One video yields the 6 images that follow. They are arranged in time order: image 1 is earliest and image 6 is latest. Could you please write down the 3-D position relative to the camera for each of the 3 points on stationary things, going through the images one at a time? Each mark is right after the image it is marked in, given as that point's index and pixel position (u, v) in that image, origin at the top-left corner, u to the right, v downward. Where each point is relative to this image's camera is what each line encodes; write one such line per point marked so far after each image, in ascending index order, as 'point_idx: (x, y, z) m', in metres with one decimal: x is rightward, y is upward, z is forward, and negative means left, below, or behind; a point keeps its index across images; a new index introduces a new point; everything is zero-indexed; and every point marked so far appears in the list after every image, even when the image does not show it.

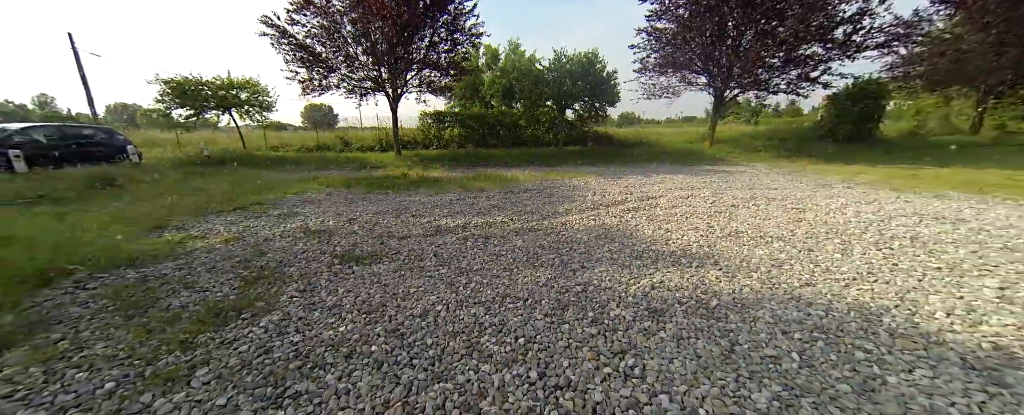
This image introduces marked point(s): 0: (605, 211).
0: (+1.5, 0.0, +4.9) m
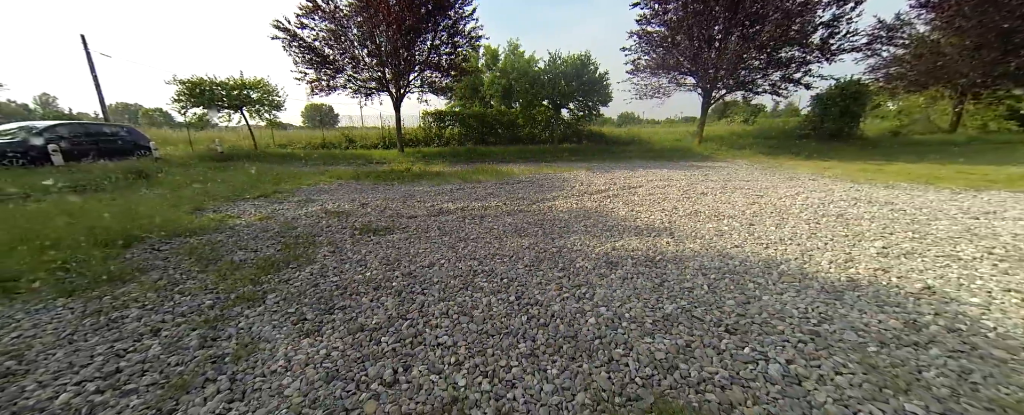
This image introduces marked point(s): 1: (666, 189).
0: (+1.4, +0.2, +5.5) m
1: (+3.1, +0.4, +6.2) m
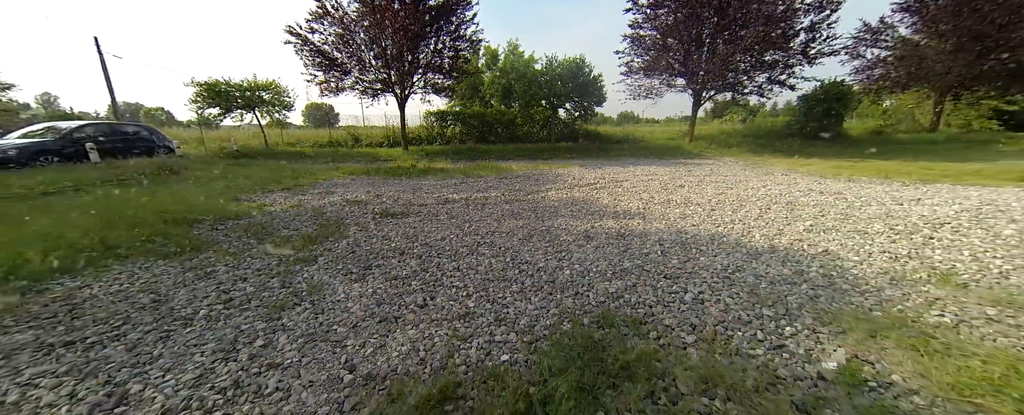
0: (+1.3, +0.4, +6.2) m
1: (+3.1, +0.6, +6.9) m
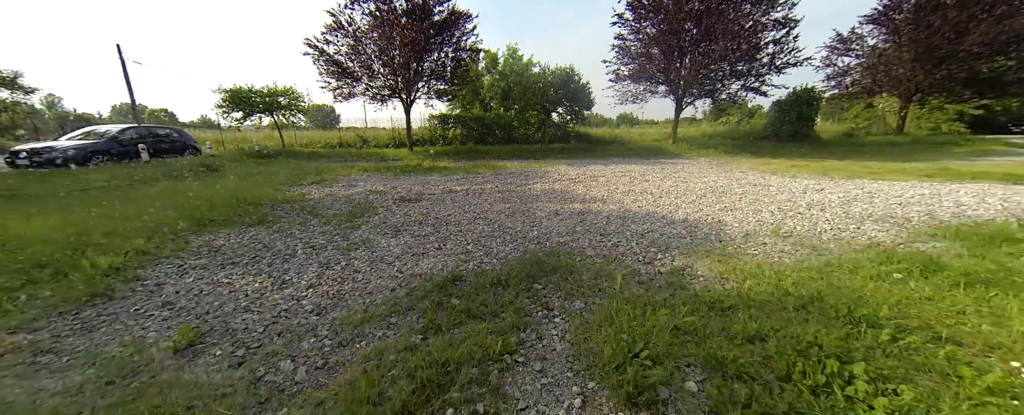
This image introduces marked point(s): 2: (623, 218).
0: (+1.1, +0.6, +7.5) m
1: (+2.9, +0.8, +8.2) m
2: (+1.6, -0.2, +4.5) m
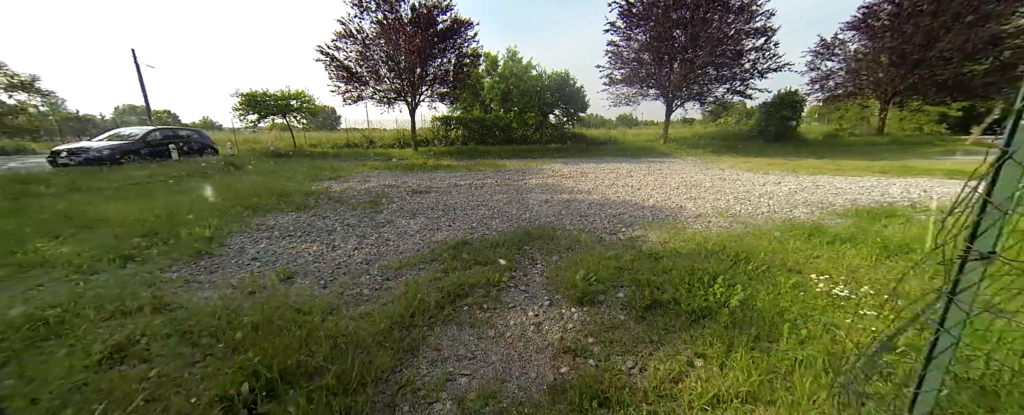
0: (+1.1, +0.8, +8.4) m
1: (+2.8, +1.0, +9.1) m
2: (+1.6, 0.0, +5.4) m
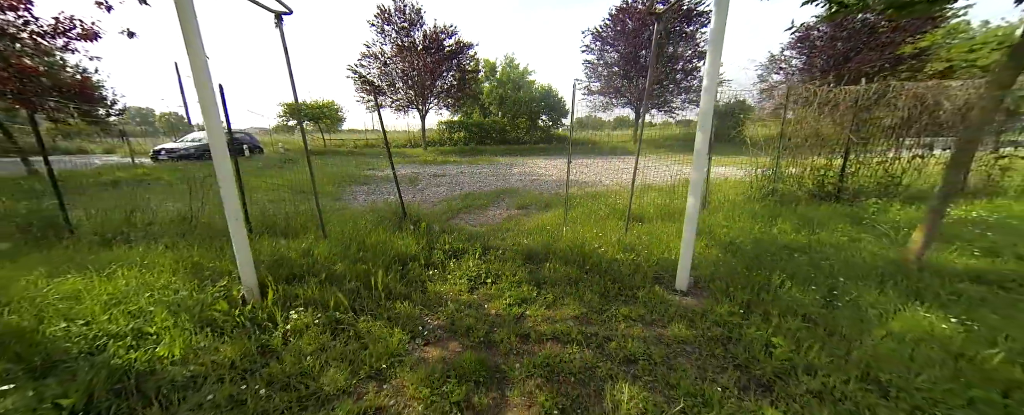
0: (+0.7, +1.4, +11.6) m
1: (+2.5, +1.7, +12.3) m
2: (+1.2, +0.7, +8.6) m
